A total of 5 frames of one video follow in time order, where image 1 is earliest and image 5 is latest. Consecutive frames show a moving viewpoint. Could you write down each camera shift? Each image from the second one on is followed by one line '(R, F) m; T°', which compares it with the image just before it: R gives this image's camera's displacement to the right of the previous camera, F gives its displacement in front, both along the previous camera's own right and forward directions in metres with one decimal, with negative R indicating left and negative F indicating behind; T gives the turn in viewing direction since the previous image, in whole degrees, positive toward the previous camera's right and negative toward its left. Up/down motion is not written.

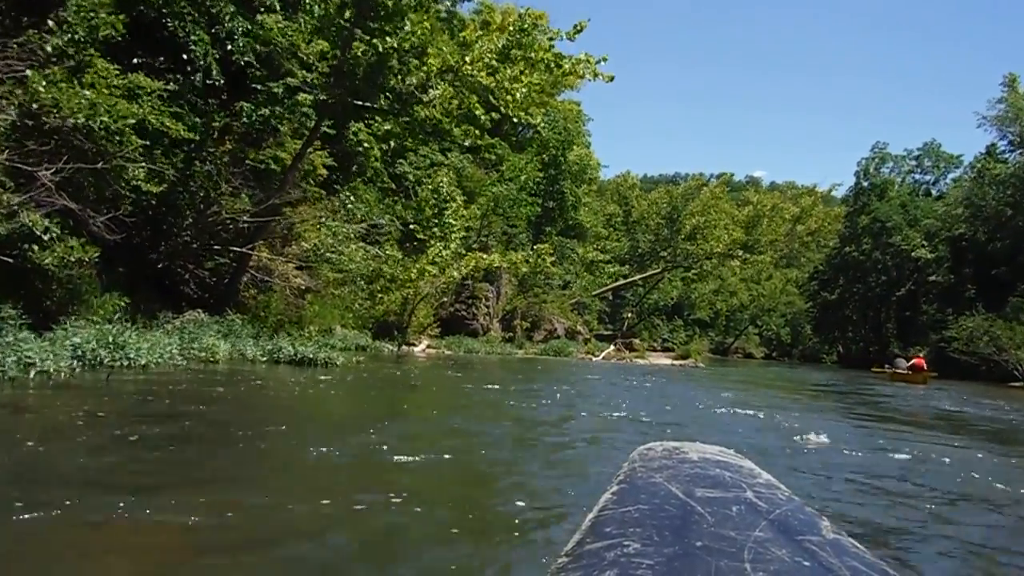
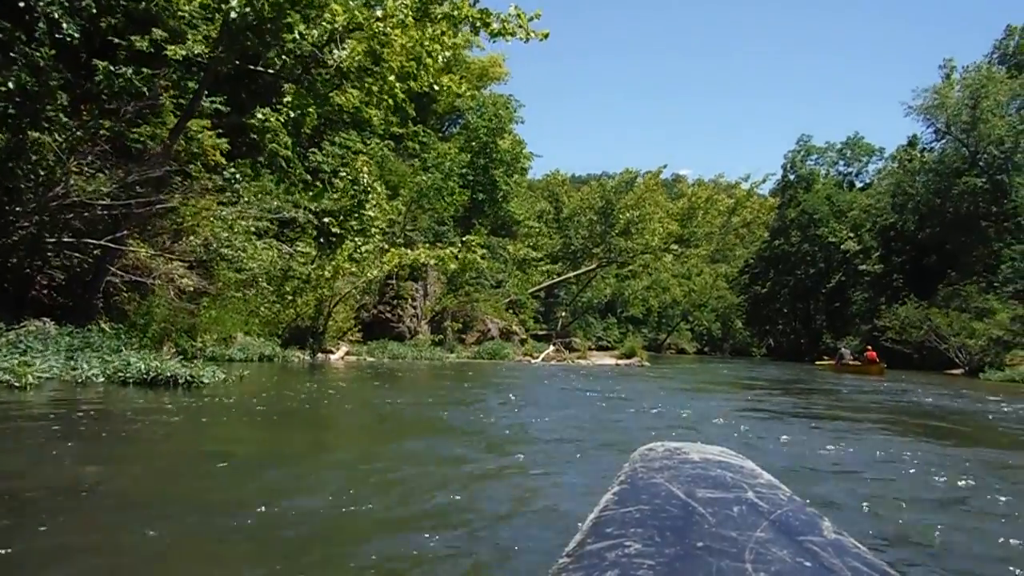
(+0.1, +1.8) m; +4°
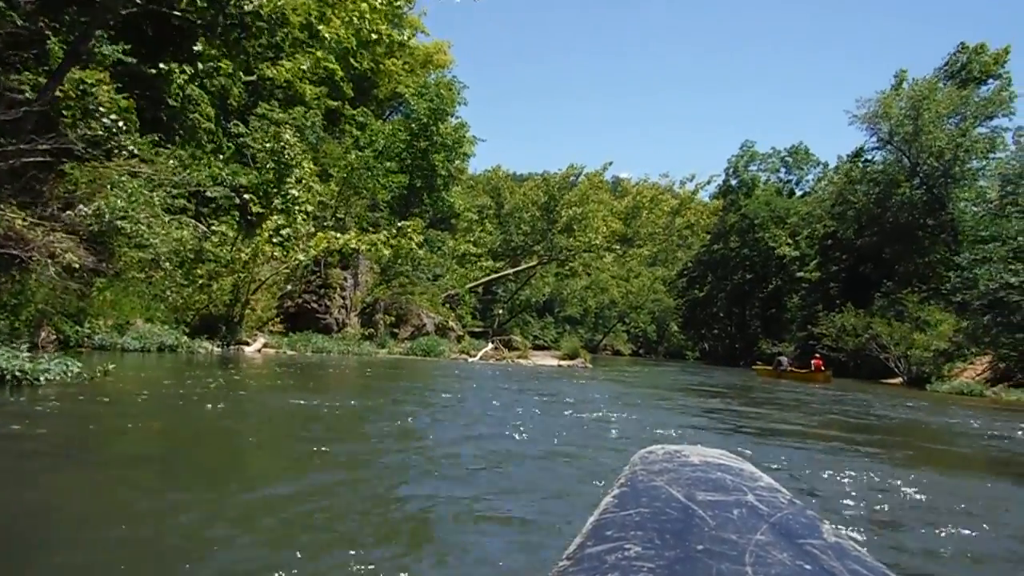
(0.0, +1.3) m; +4°
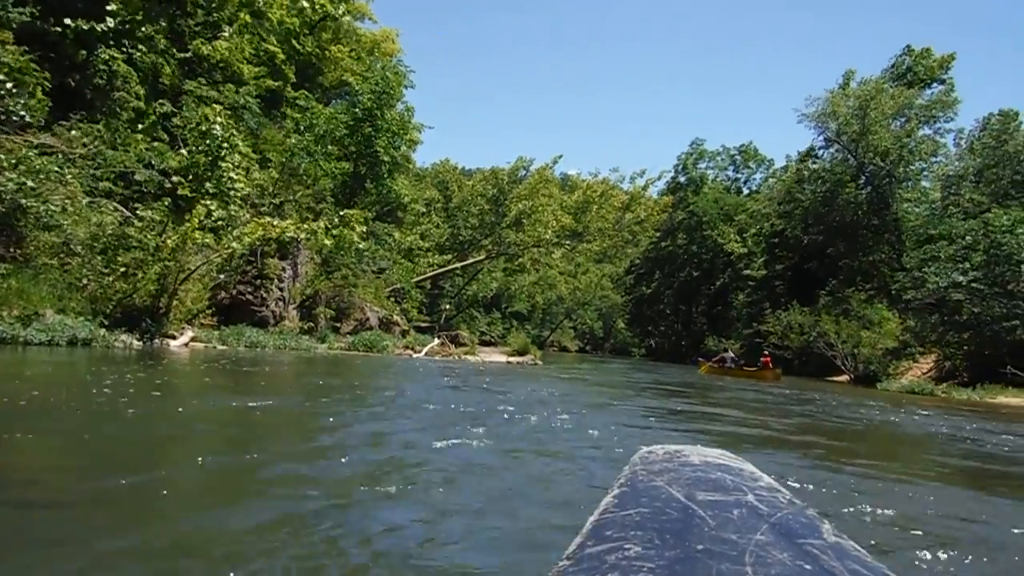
(0.0, +0.7) m; +3°
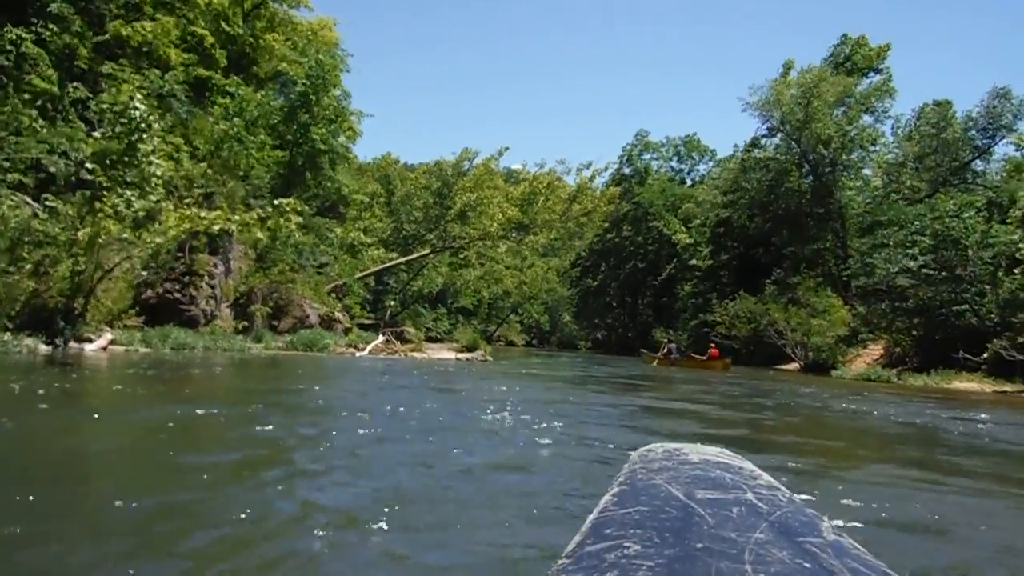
(-0.1, +0.8) m; +4°
